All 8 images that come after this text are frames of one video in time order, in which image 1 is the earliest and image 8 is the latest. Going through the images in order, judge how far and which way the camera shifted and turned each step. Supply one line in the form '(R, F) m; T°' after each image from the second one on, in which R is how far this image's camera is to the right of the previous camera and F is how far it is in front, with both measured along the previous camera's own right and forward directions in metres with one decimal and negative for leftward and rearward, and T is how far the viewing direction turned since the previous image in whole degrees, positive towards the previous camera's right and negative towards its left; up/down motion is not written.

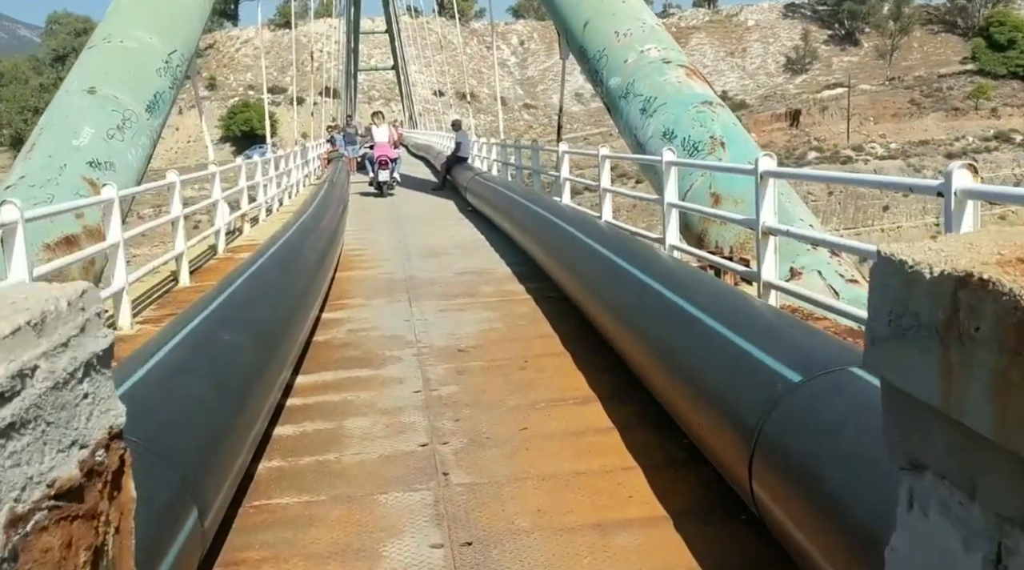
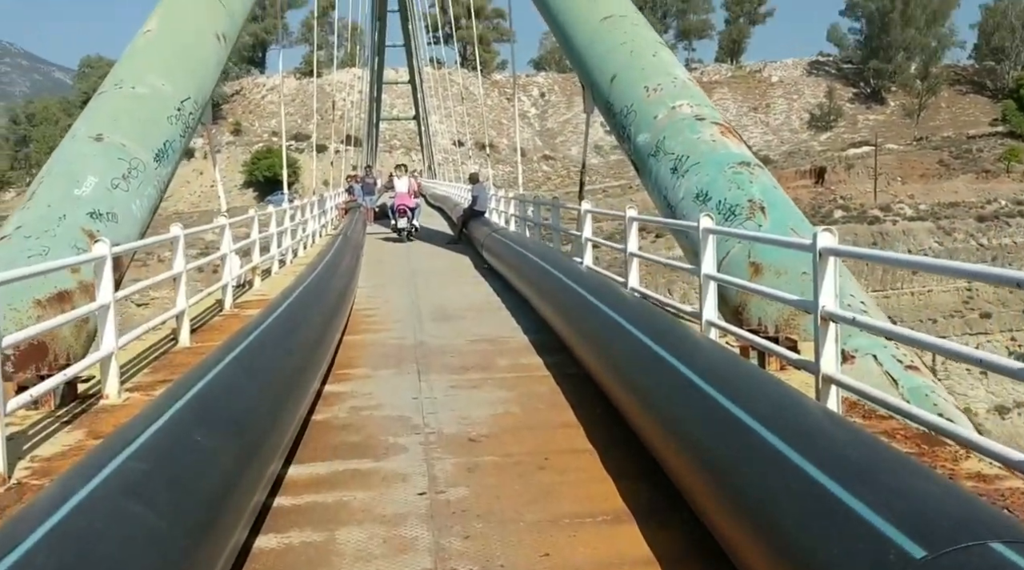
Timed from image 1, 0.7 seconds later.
(0.0, +0.5) m; -1°
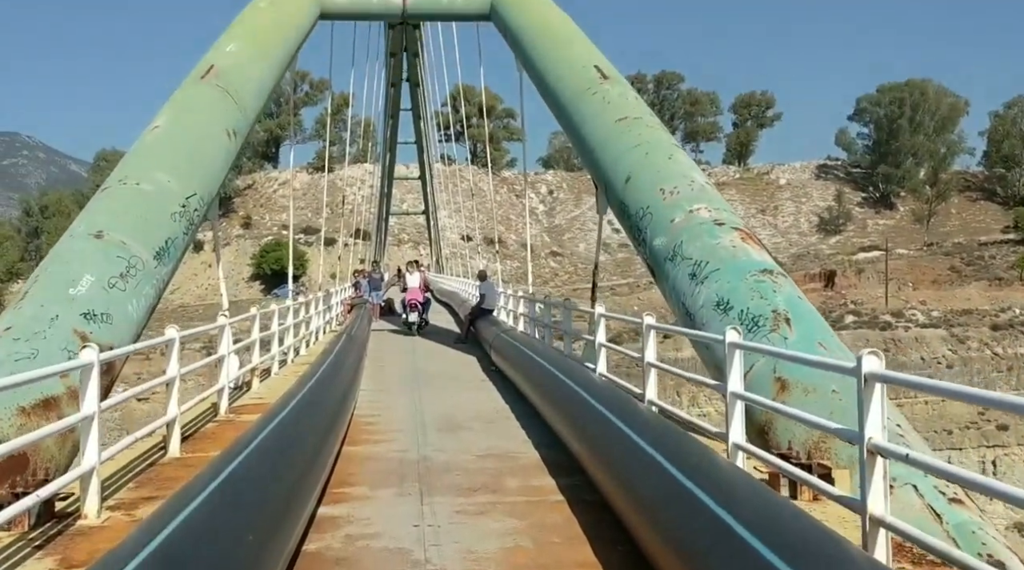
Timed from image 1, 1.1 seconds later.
(0.0, +0.3) m; 0°
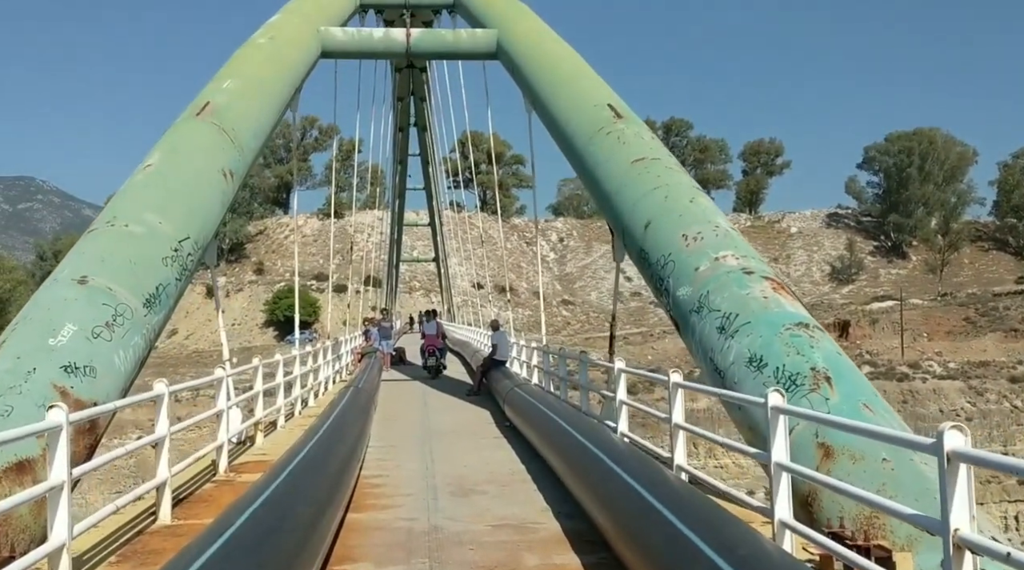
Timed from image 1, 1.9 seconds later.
(0.0, +0.5) m; -1°
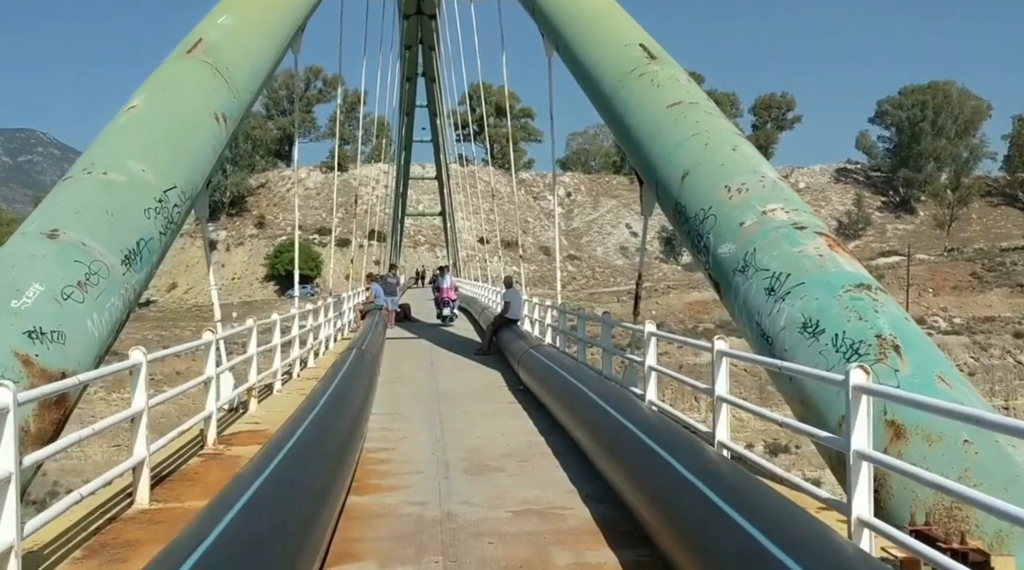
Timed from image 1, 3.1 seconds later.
(-0.1, +0.7) m; 0°
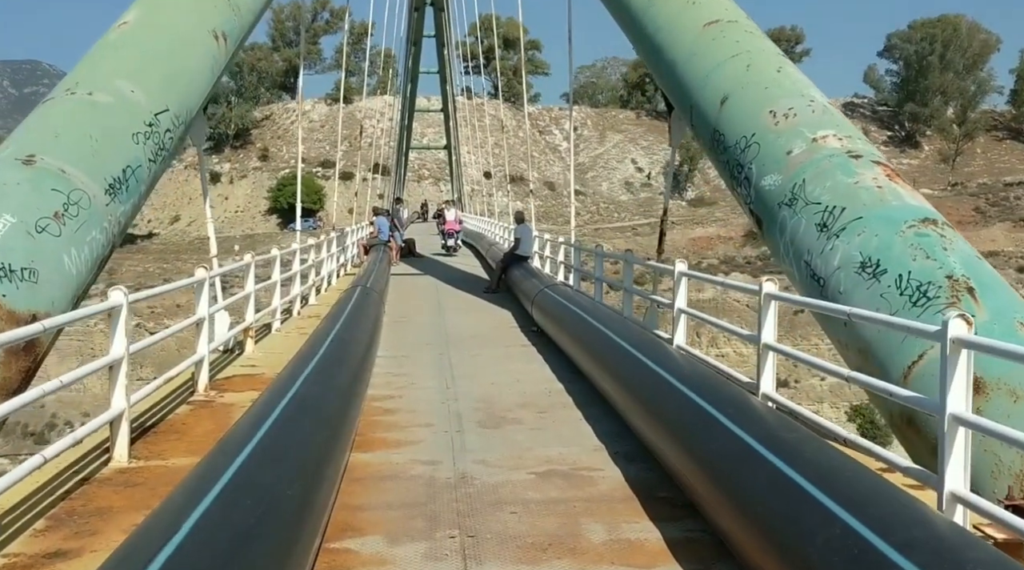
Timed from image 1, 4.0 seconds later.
(-0.1, +0.6) m; 0°
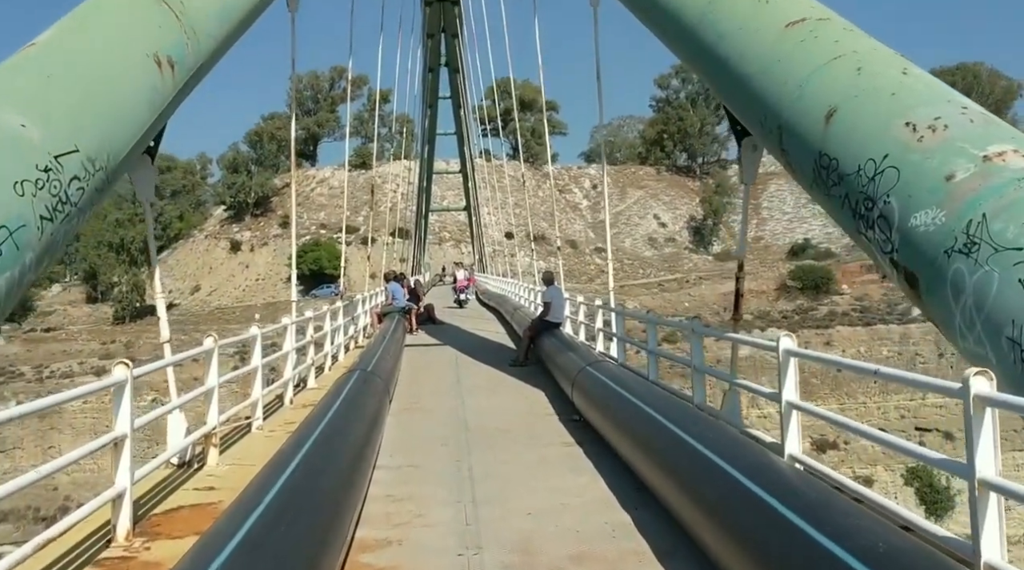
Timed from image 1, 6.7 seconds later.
(-0.1, +1.8) m; -1°
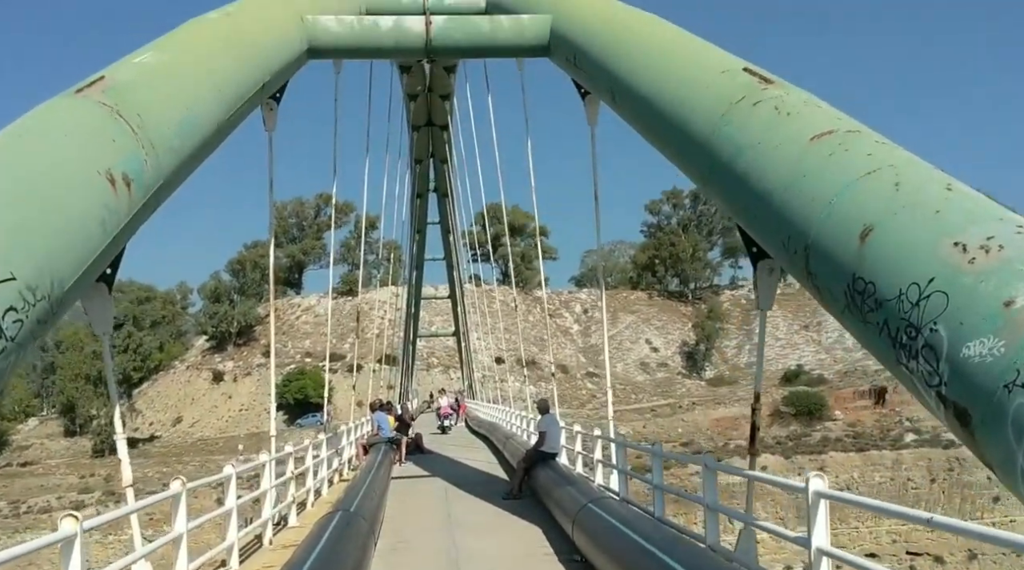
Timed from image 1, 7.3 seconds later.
(-0.1, +0.4) m; +1°
